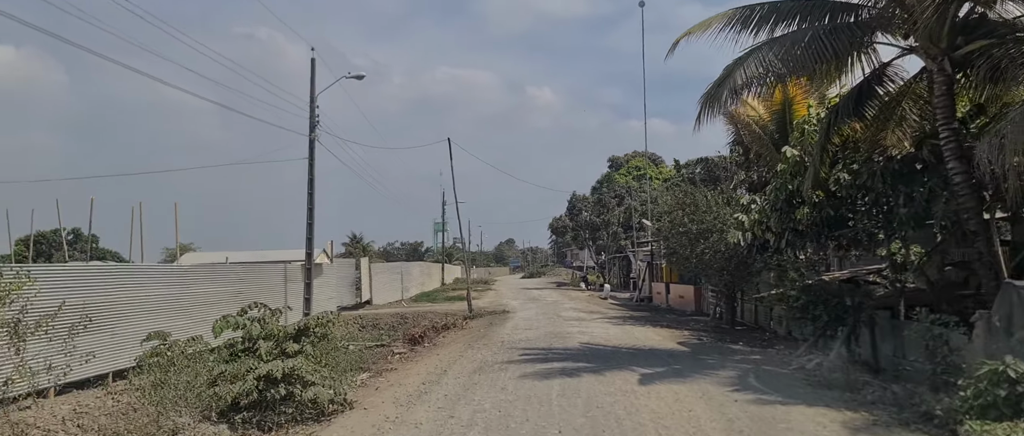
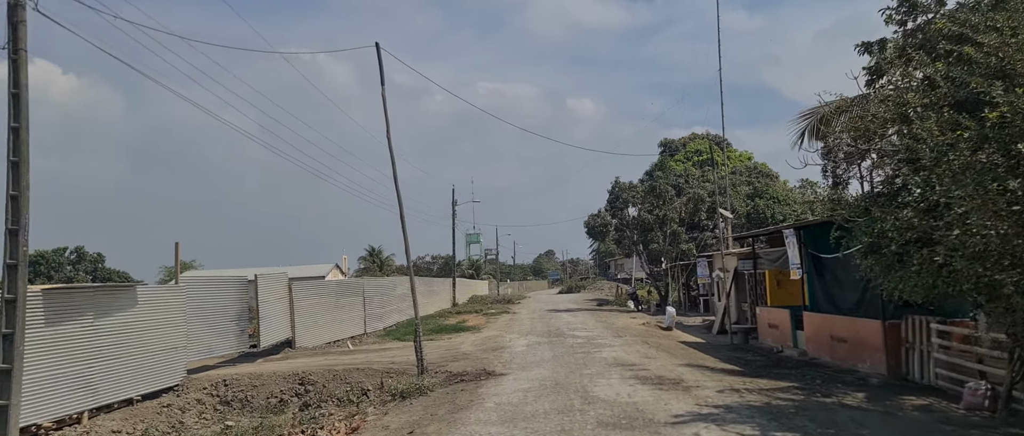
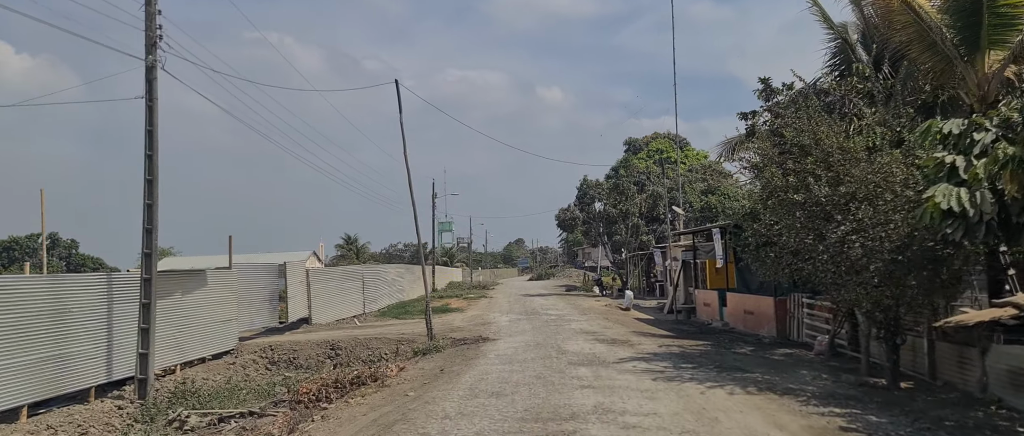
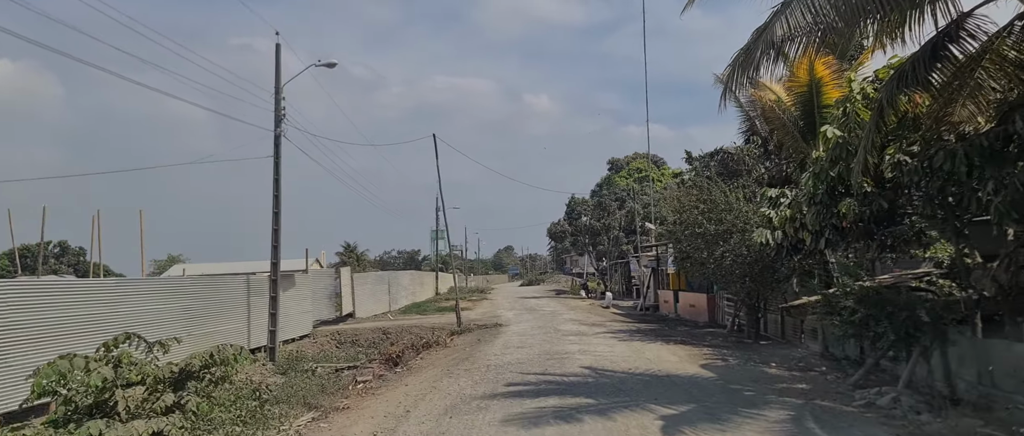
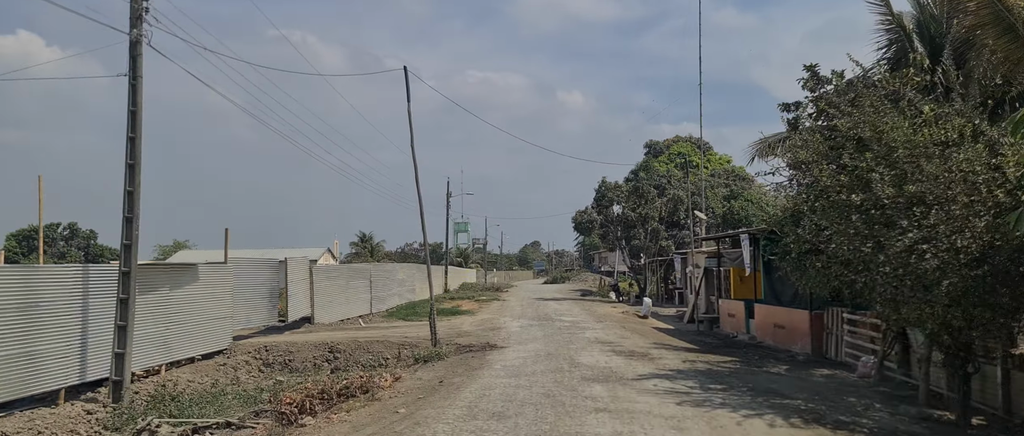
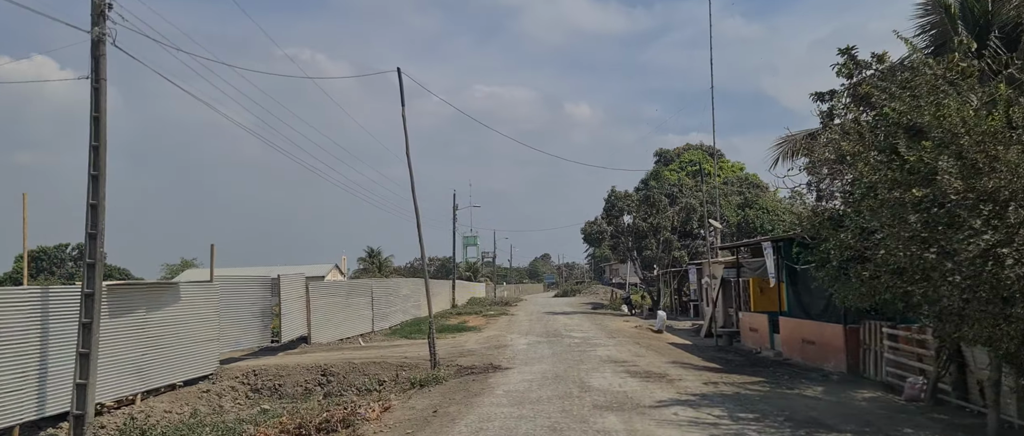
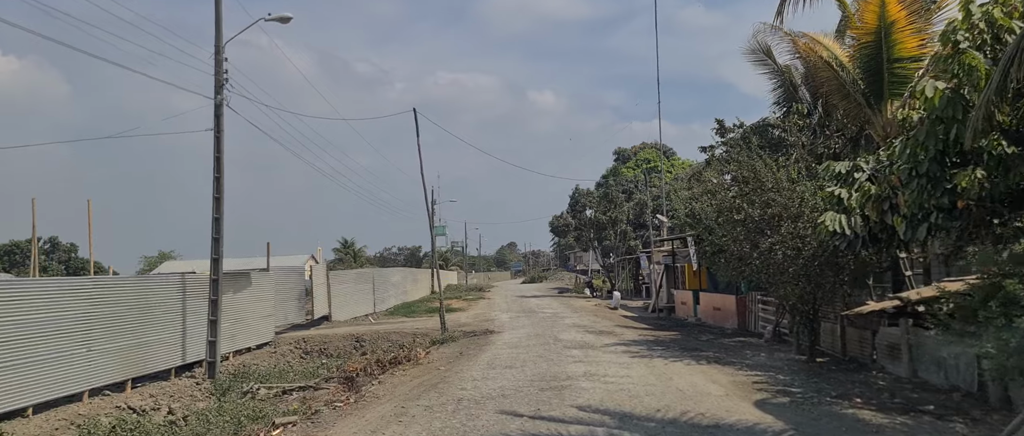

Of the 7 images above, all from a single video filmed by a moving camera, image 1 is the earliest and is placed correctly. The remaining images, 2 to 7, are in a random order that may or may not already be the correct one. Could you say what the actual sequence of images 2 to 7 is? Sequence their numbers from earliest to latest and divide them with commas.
4, 7, 3, 5, 6, 2
